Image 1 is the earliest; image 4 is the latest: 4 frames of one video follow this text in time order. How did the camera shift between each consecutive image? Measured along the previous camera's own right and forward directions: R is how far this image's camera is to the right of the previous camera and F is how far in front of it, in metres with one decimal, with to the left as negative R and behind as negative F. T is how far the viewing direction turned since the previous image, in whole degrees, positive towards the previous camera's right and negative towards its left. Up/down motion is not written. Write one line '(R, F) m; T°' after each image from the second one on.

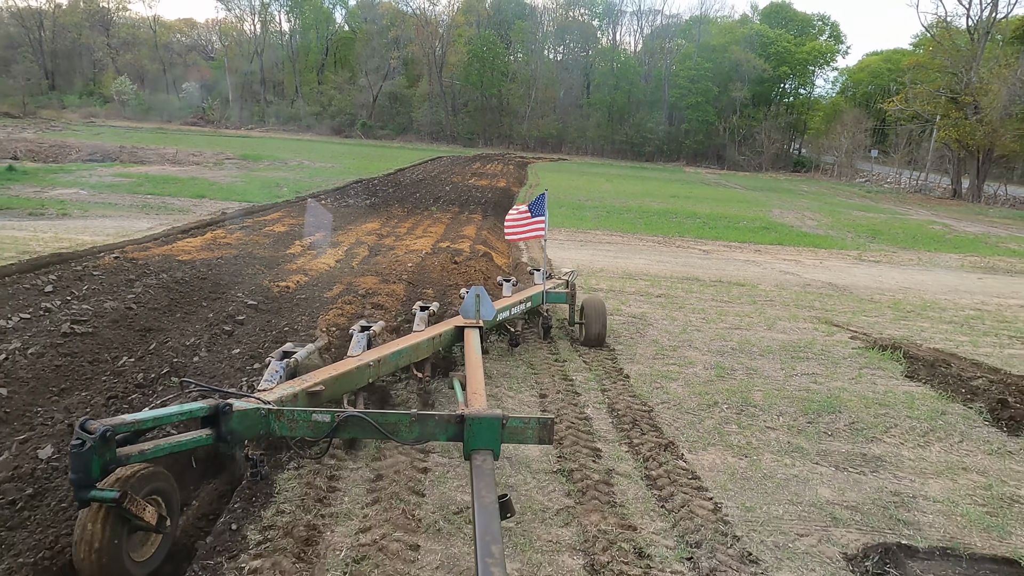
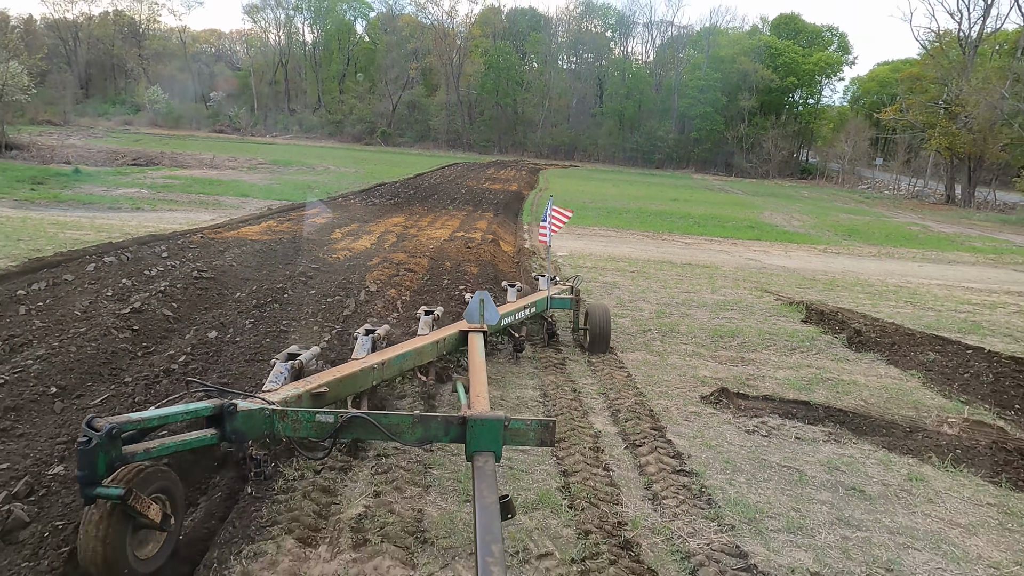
(+0.2, -2.3) m; -1°
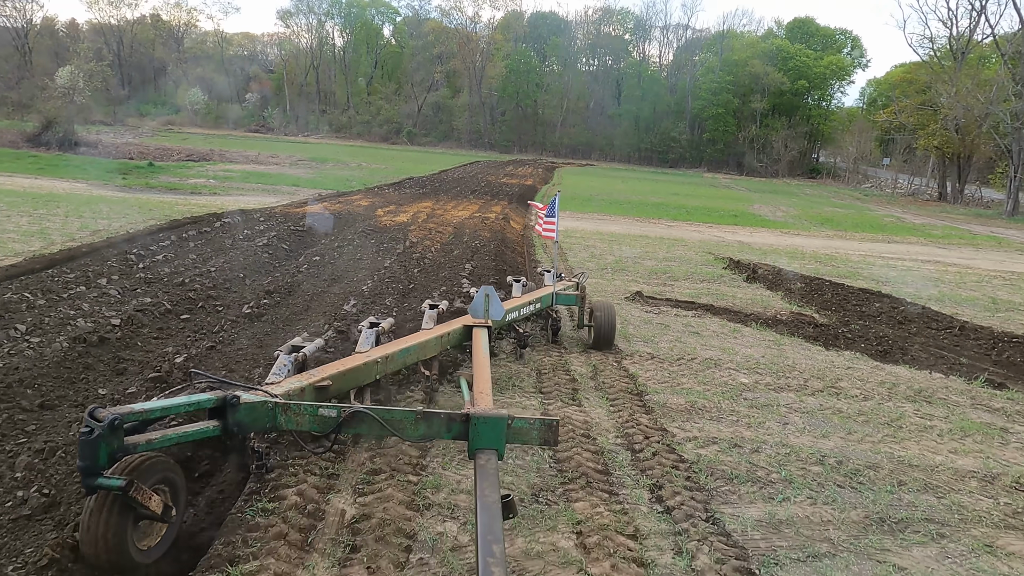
(+0.4, -3.4) m; -2°
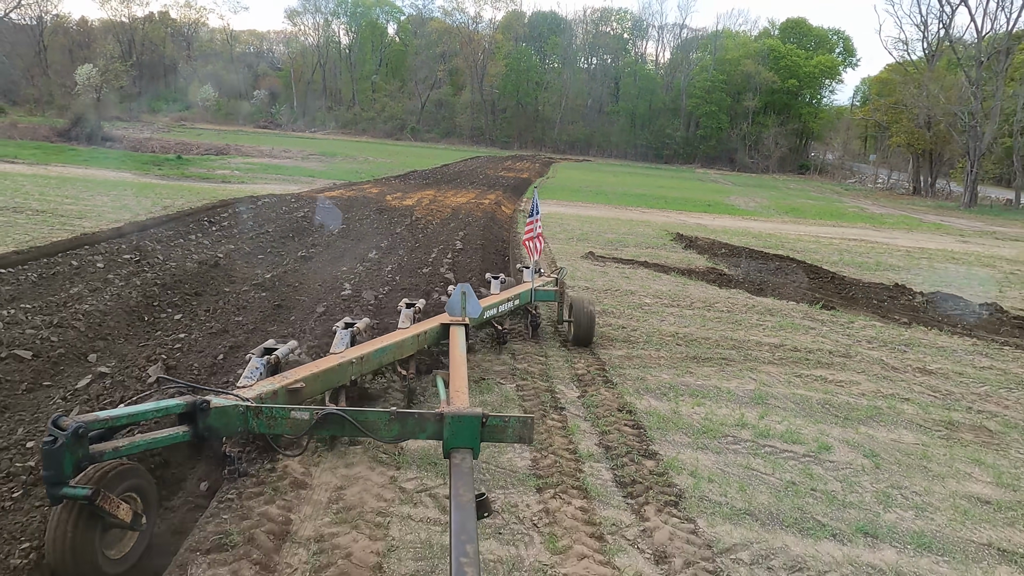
(+0.4, -2.7) m; 0°
